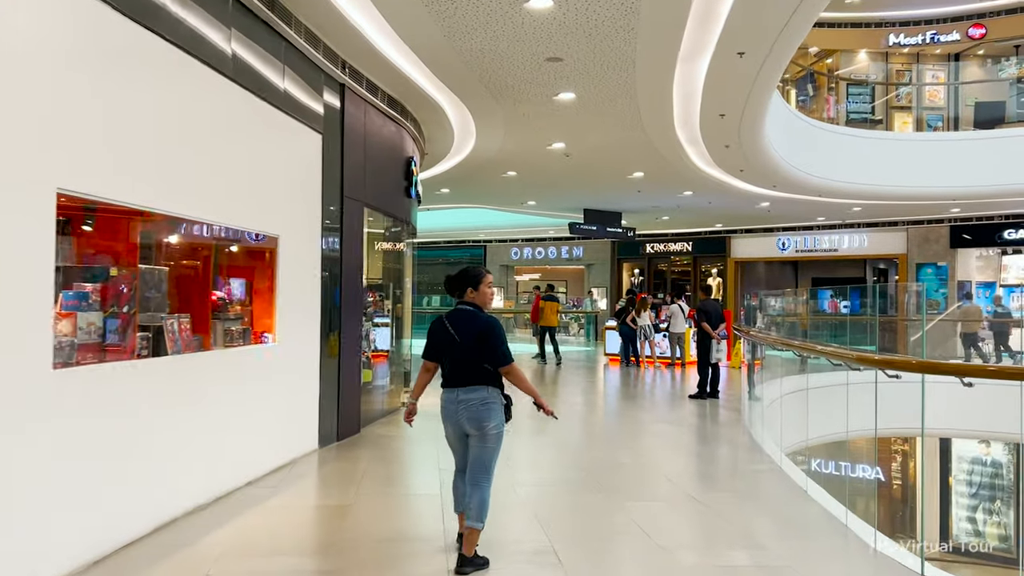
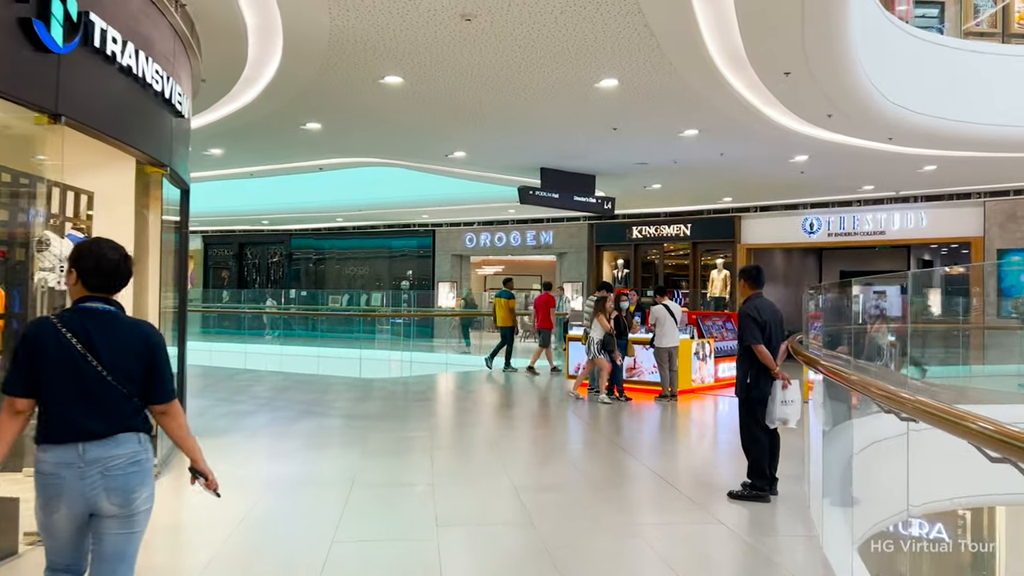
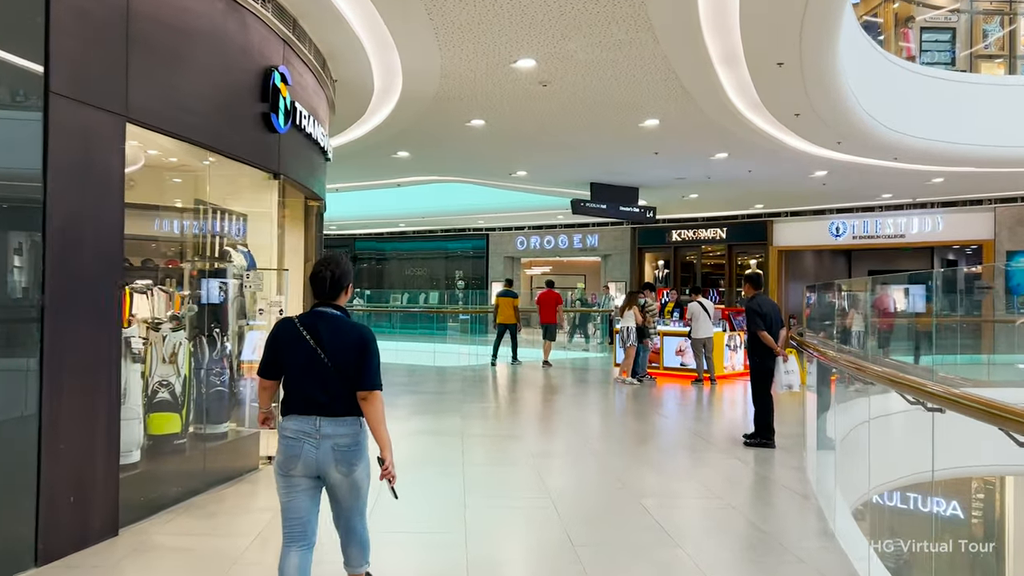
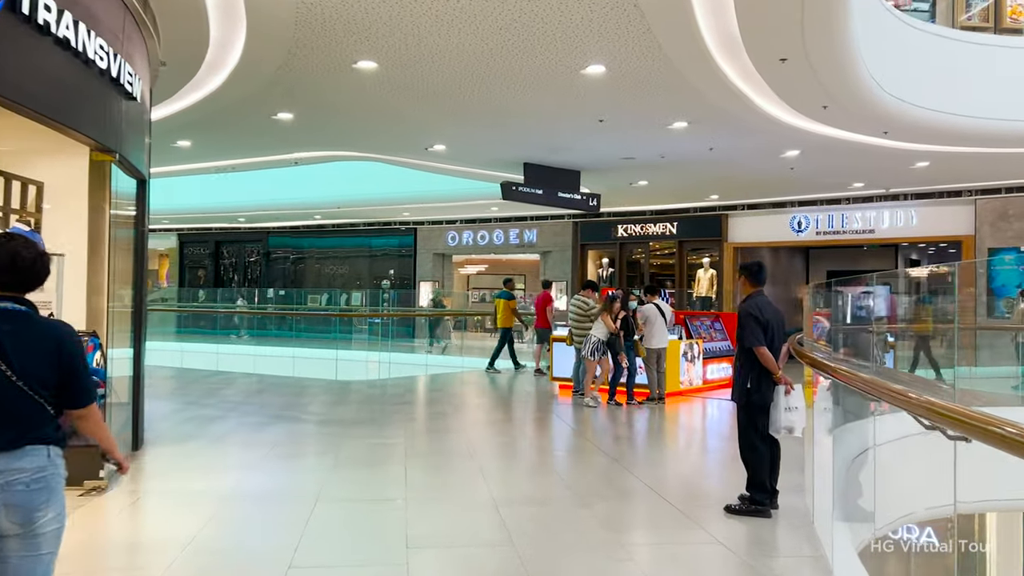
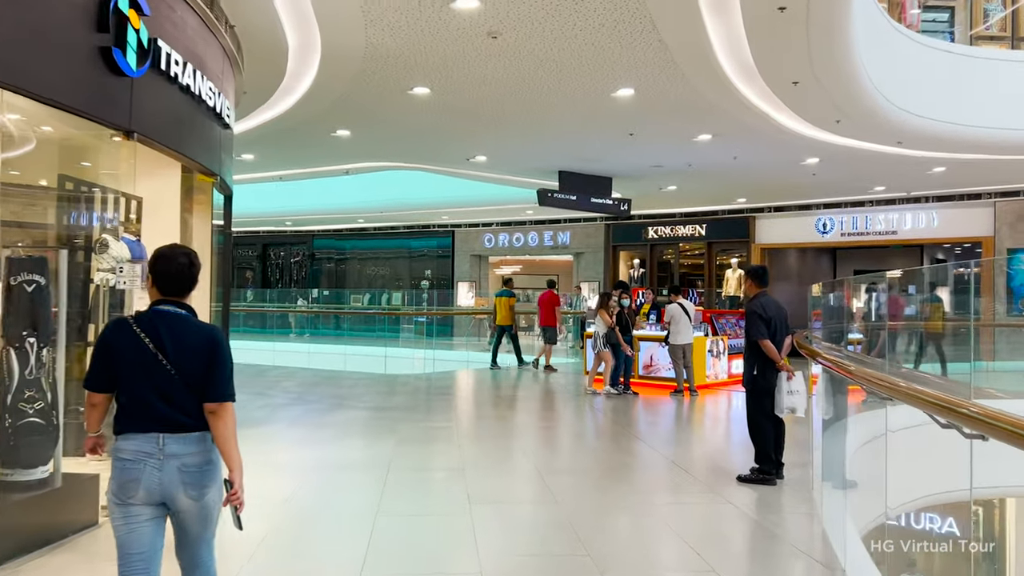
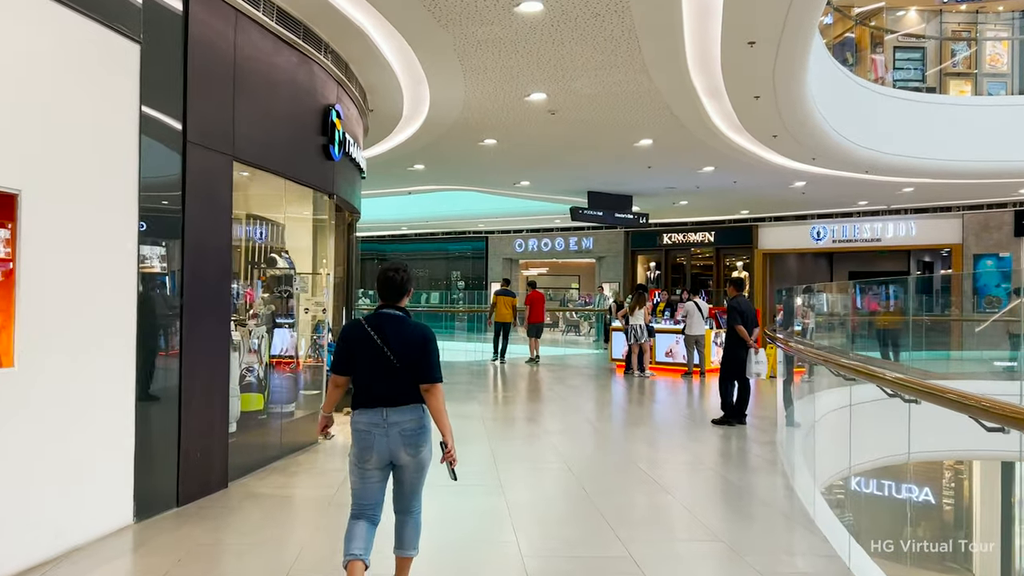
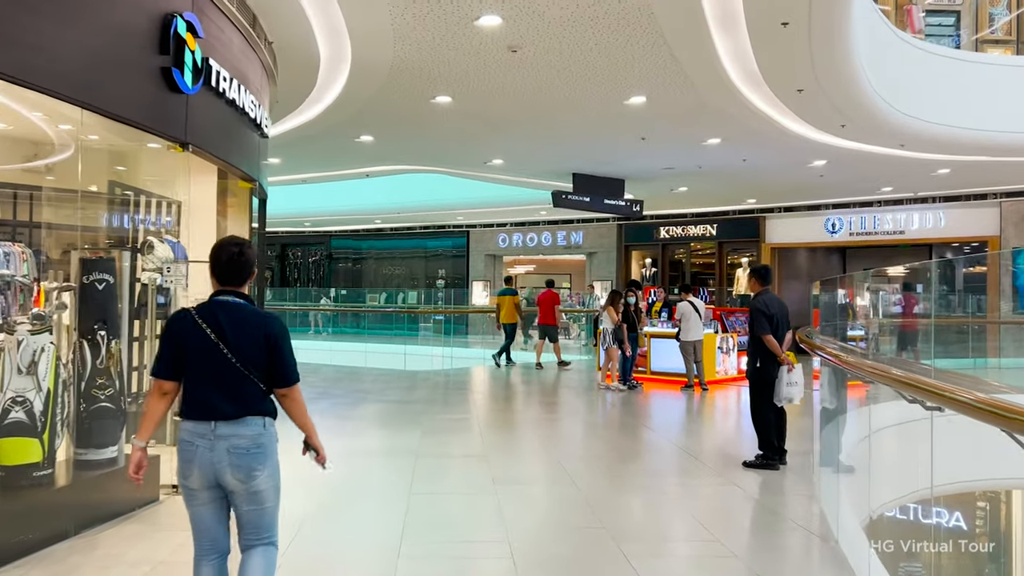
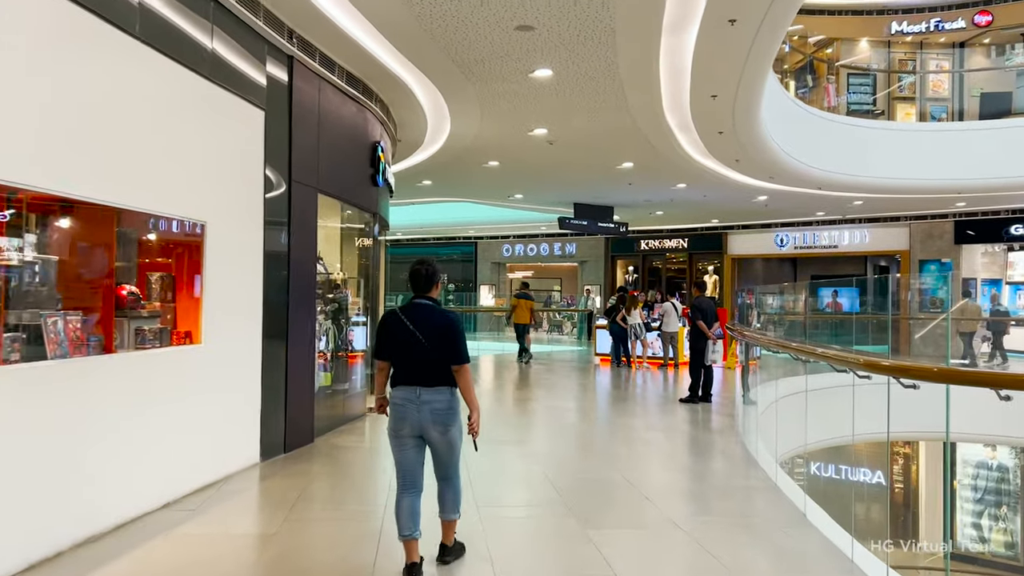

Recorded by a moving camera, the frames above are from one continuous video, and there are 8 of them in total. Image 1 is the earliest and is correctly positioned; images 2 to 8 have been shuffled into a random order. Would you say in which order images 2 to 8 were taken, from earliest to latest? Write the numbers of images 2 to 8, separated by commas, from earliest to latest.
8, 6, 3, 7, 5, 2, 4
